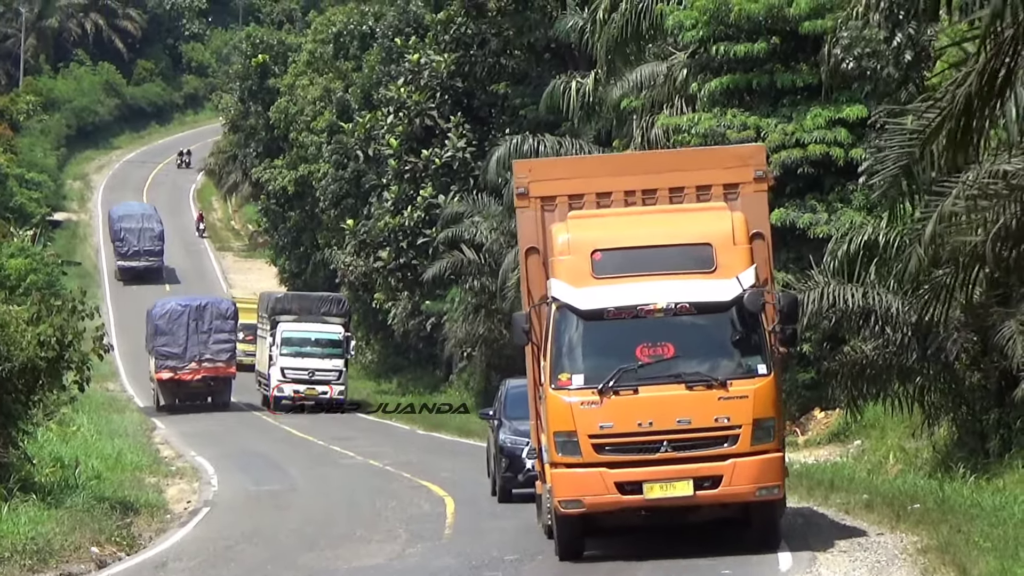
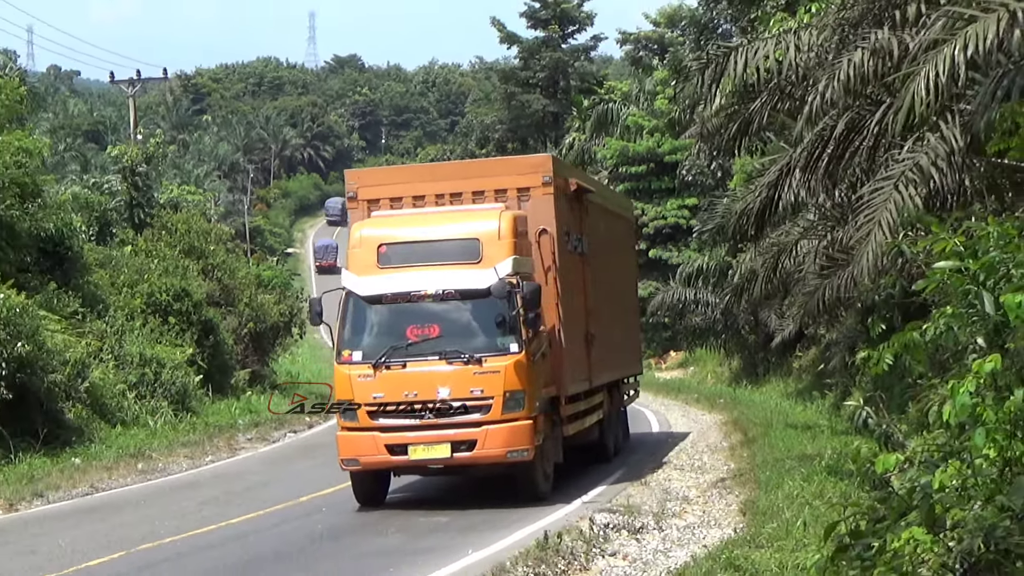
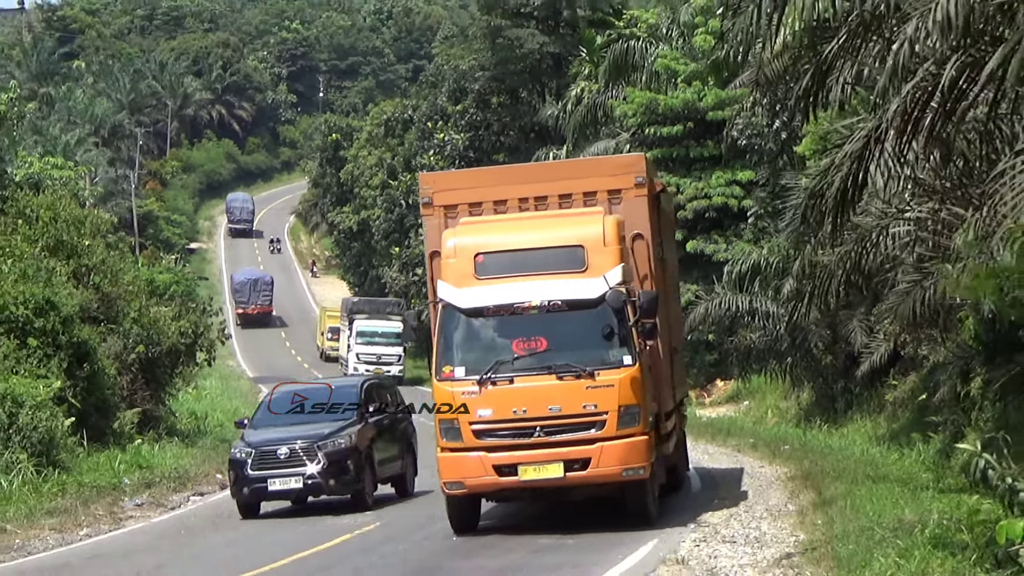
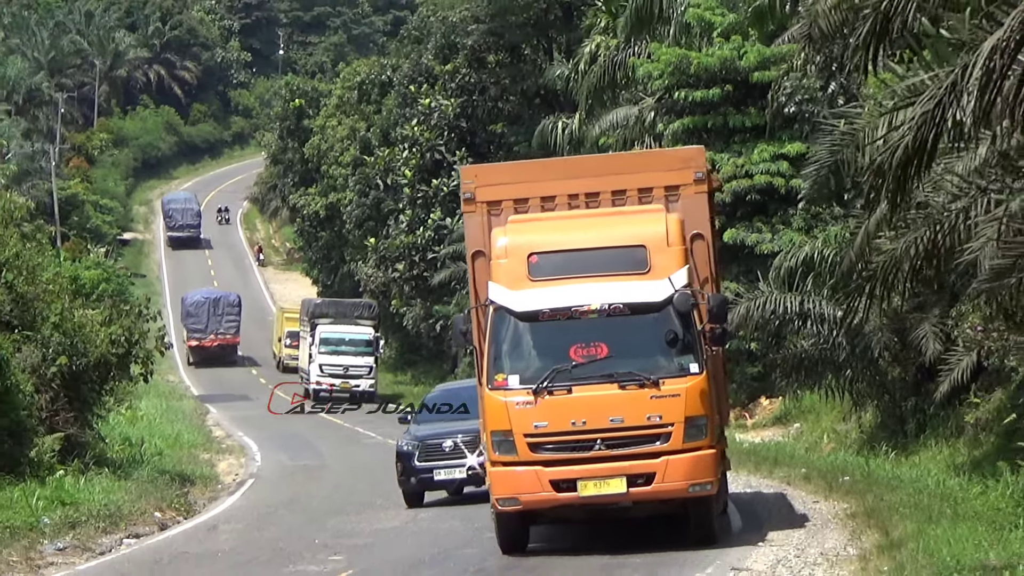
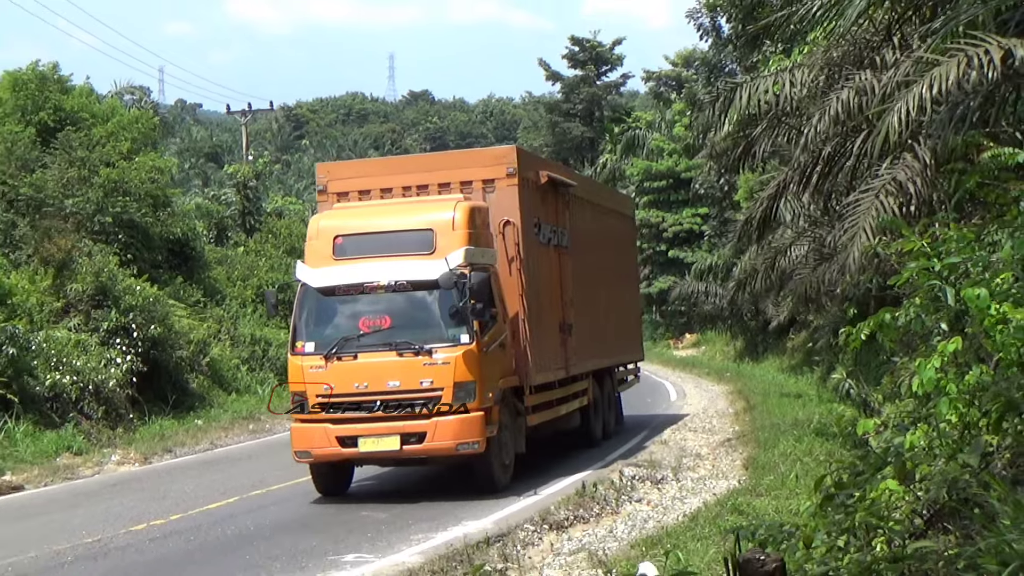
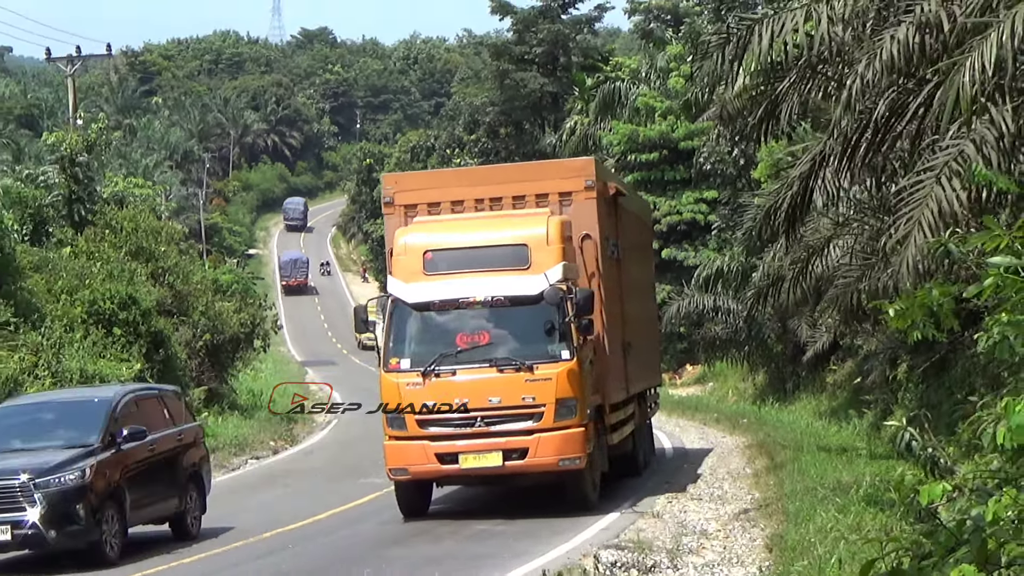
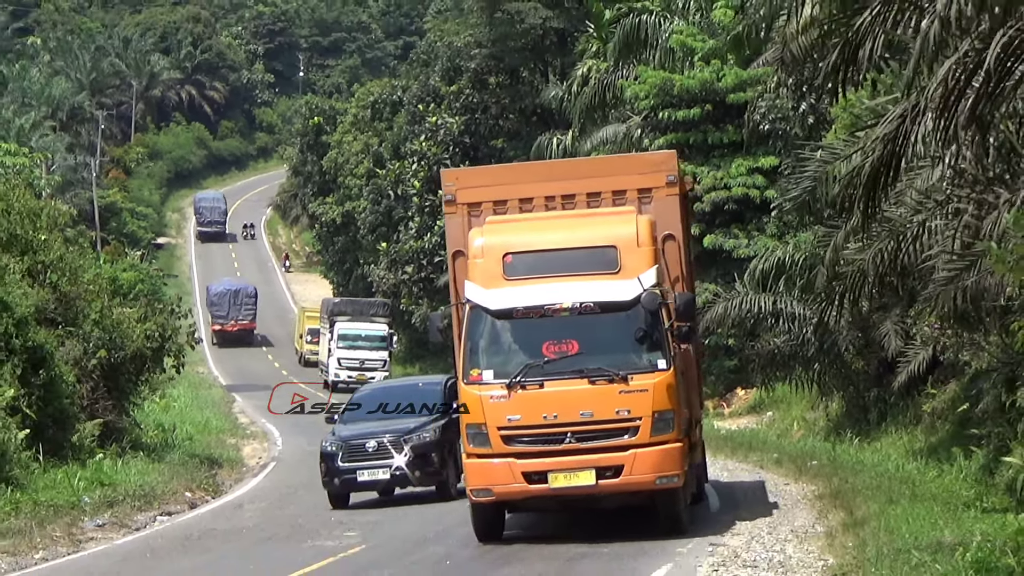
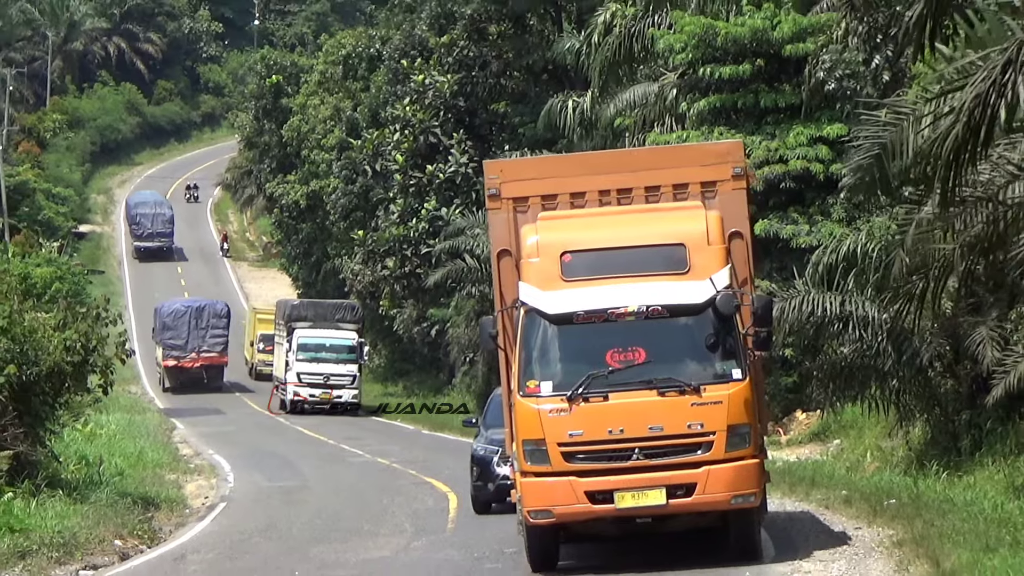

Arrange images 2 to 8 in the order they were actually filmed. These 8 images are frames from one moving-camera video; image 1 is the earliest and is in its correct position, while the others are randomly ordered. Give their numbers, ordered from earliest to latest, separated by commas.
8, 4, 7, 3, 6, 2, 5
